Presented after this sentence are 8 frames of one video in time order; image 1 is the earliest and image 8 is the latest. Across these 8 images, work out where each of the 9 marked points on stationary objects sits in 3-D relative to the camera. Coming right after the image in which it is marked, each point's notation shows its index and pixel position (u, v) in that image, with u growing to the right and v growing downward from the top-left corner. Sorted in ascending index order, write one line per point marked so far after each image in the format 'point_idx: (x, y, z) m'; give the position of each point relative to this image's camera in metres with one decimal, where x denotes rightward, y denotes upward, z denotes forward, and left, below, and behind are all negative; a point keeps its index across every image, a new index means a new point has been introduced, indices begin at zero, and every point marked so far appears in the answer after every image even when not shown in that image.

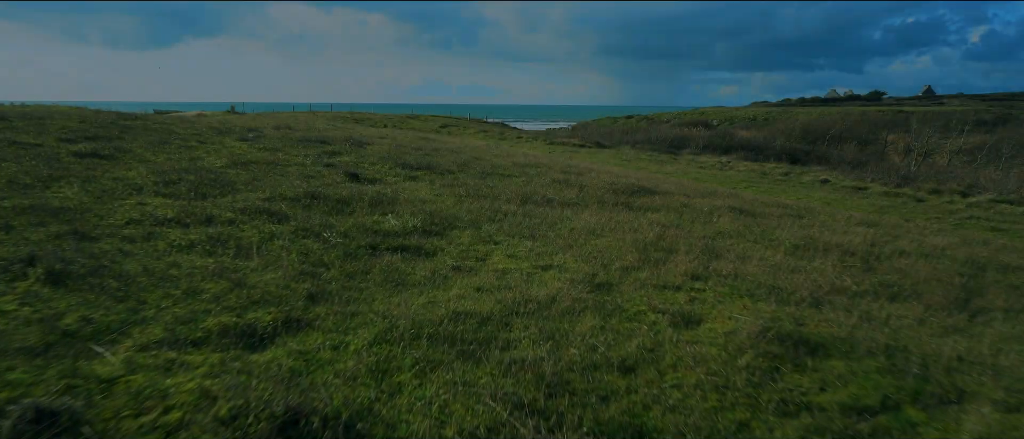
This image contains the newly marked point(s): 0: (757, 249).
0: (+2.7, -0.3, +8.3) m
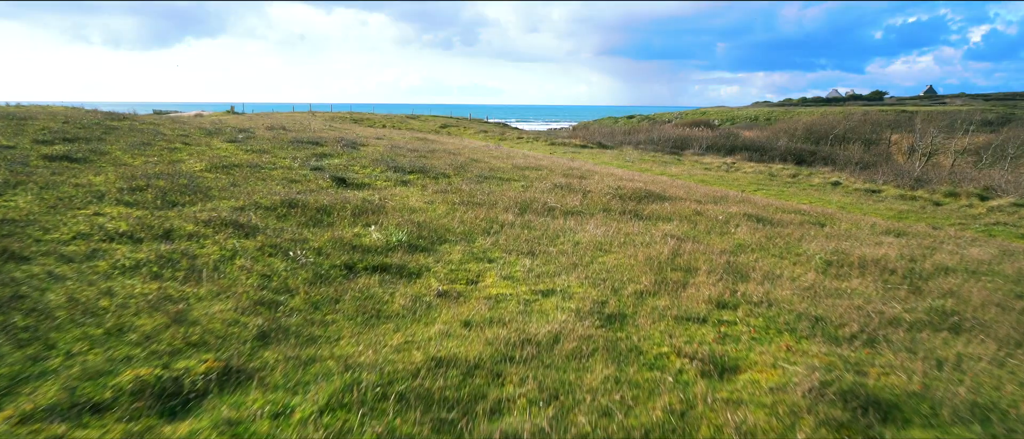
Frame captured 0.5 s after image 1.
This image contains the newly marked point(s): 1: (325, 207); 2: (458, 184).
0: (+2.6, -0.5, +7.3) m
1: (-2.3, +0.2, +9.5) m
2: (-0.9, +0.6, +13.0) m
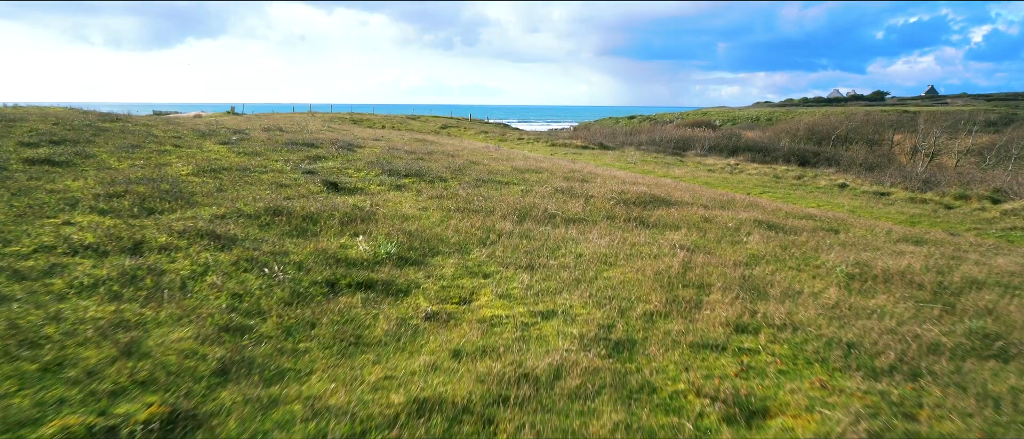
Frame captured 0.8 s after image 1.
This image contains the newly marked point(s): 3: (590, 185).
0: (+2.6, -0.6, +6.8) m
1: (-2.4, +0.1, +9.0) m
2: (-0.9, +0.5, +12.5) m
3: (+1.6, +0.7, +15.3) m
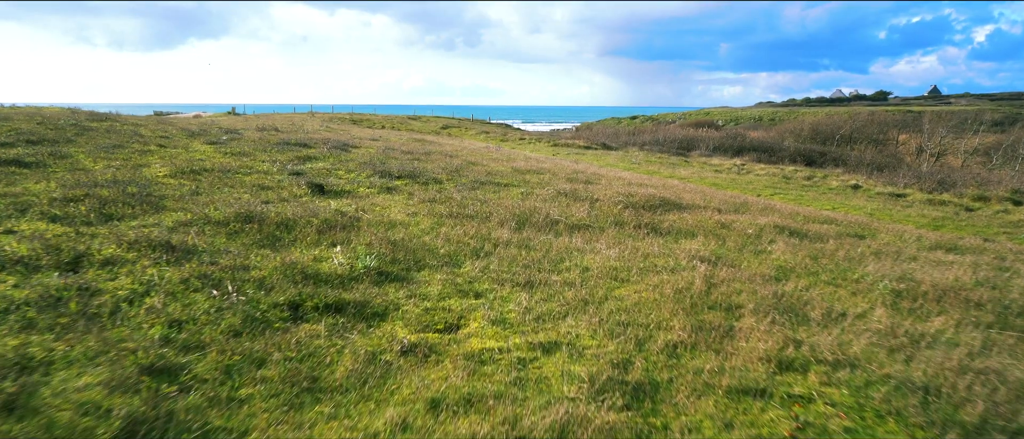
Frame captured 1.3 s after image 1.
0: (+2.6, -0.6, +5.9) m
1: (-2.4, 0.0, +8.1) m
2: (-1.0, +0.4, +11.6) m
3: (+1.6, +0.6, +14.4) m
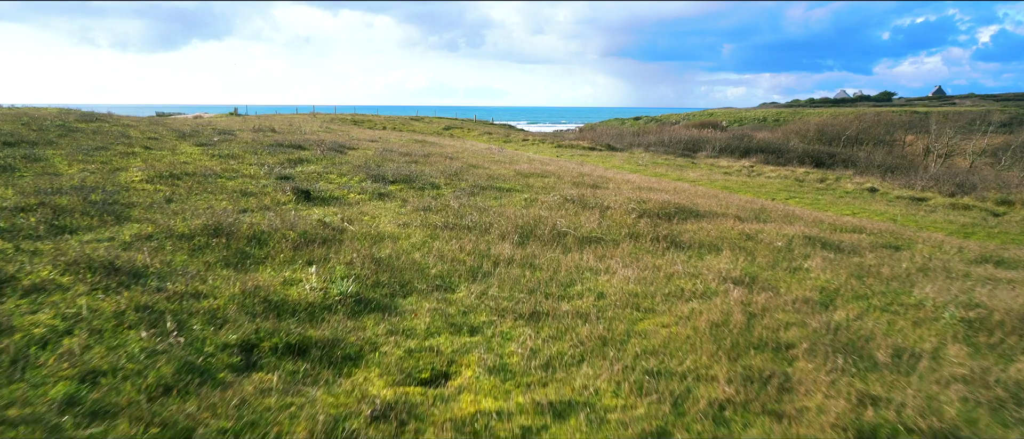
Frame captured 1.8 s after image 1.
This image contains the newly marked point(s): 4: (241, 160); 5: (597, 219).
0: (+2.6, -0.7, +4.9) m
1: (-2.4, -0.1, +7.2) m
2: (-0.9, +0.3, +10.7) m
3: (+1.6, +0.5, +13.4) m
4: (-5.8, +1.3, +16.1) m
5: (+1.0, 0.0, +8.9) m
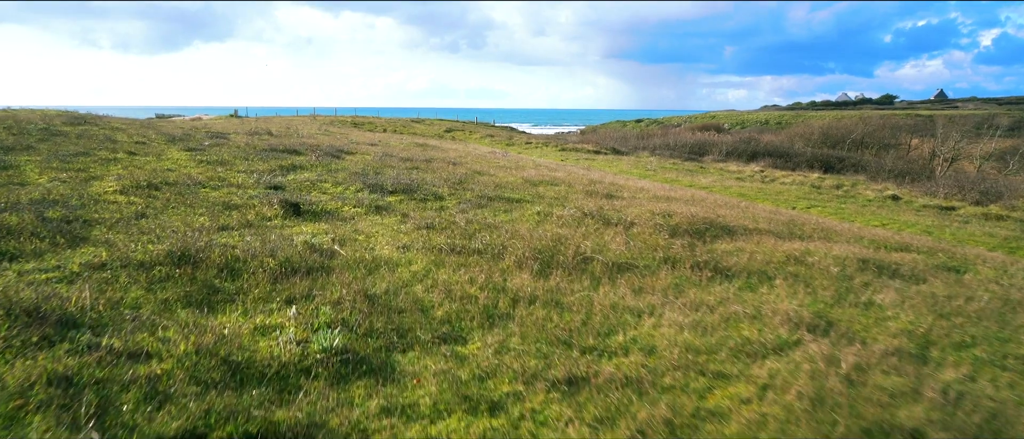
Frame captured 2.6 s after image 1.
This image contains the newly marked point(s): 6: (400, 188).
0: (+2.7, -0.9, +3.9) m
1: (-2.2, -0.3, +6.1) m
2: (-0.8, +0.1, +9.6) m
3: (+1.8, +0.3, +12.4) m
4: (-5.6, +1.1, +15.1) m
5: (+1.1, -0.2, +7.9) m
6: (-1.8, +0.5, +12.2) m
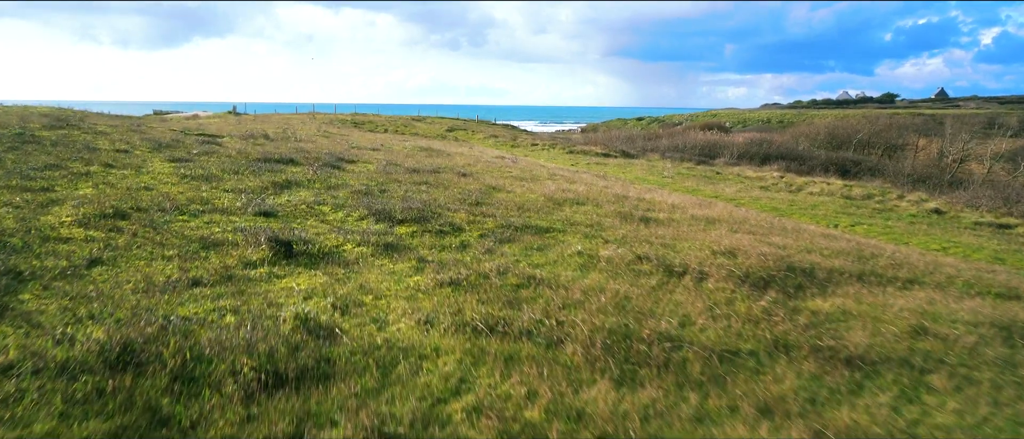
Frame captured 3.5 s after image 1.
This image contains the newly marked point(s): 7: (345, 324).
0: (+3.2, -1.4, +2.2) m
1: (-1.8, -0.8, +4.4) m
2: (-0.4, -0.4, +7.9) m
3: (+2.2, -0.2, +10.7) m
4: (-5.2, +0.6, +13.4) m
5: (+1.6, -0.7, +6.2) m
6: (-1.4, +0.1, +10.5) m
7: (-1.2, -0.7, +5.4) m
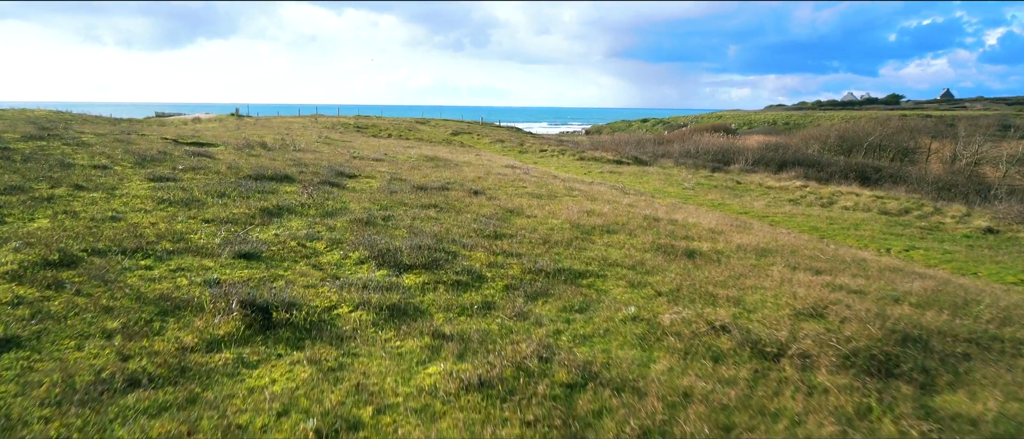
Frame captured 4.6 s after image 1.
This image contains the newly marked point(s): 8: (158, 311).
0: (+3.5, -1.9, +0.4) m
1: (-1.5, -1.3, +2.7) m
2: (0.0, -0.9, +6.2) m
3: (+2.5, -0.7, +8.9) m
4: (-4.9, +0.1, +11.6) m
5: (+1.9, -1.2, +4.4) m
6: (-1.1, -0.4, +8.8) m
7: (-0.9, -1.2, +3.6) m
8: (-3.0, -0.8, +6.5) m
